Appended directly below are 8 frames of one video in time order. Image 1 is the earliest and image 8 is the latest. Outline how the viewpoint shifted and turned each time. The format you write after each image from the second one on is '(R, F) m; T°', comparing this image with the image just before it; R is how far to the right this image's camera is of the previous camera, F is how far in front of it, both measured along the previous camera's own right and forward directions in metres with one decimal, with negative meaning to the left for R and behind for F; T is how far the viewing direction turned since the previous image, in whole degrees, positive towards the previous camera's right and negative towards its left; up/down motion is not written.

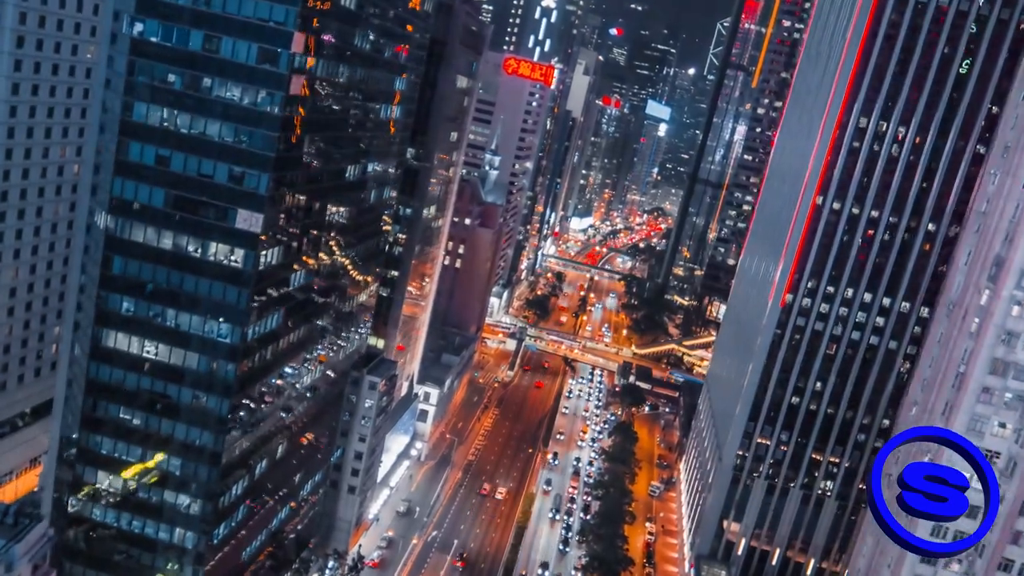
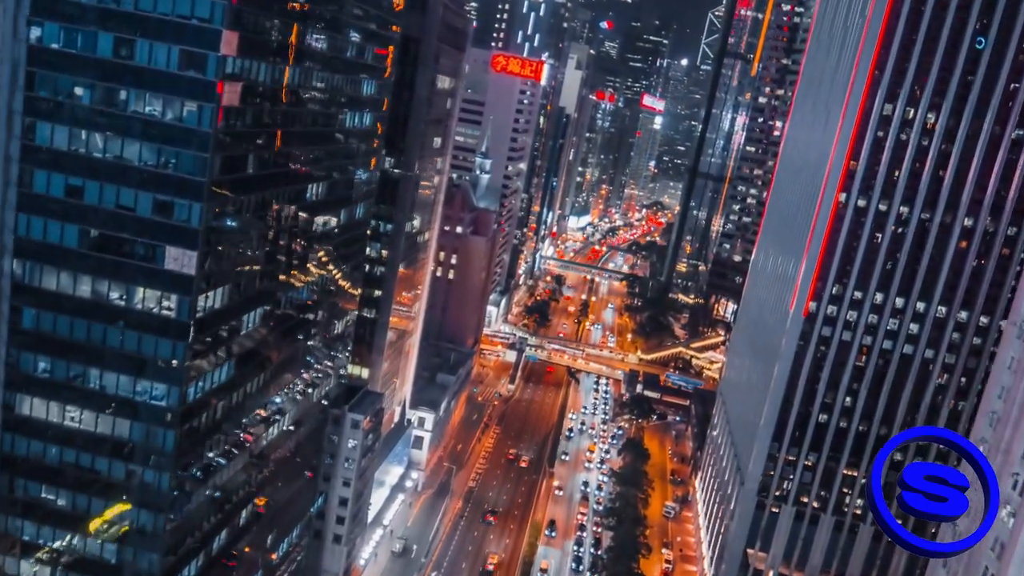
(+0.4, +4.9) m; 0°
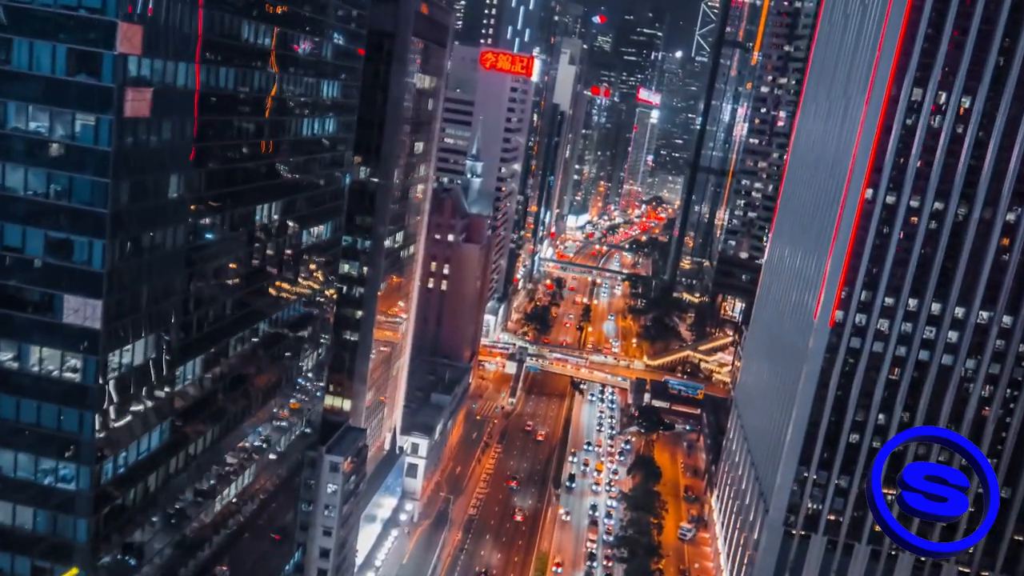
(+0.5, +4.6) m; 0°
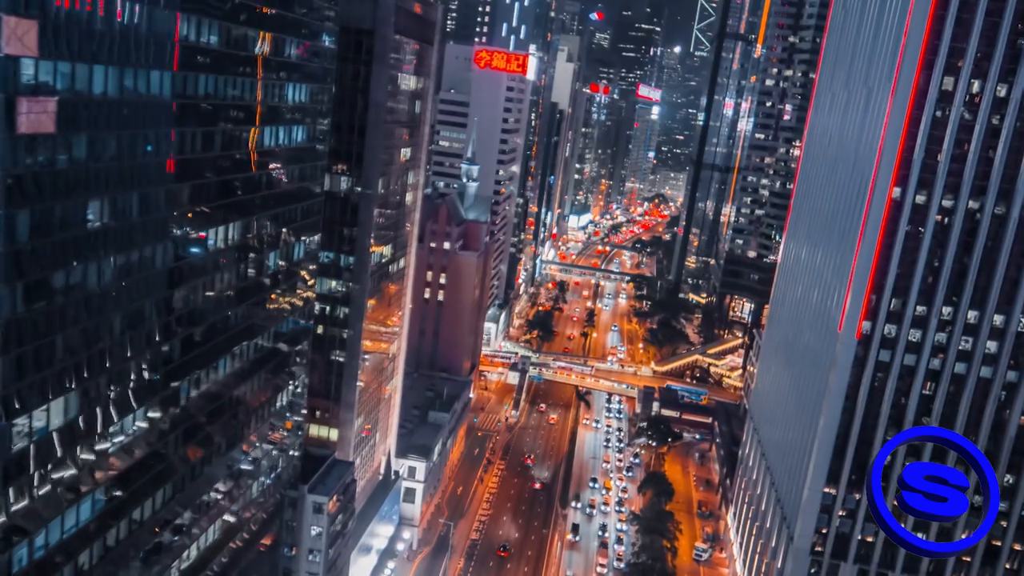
(+0.3, +3.5) m; 0°
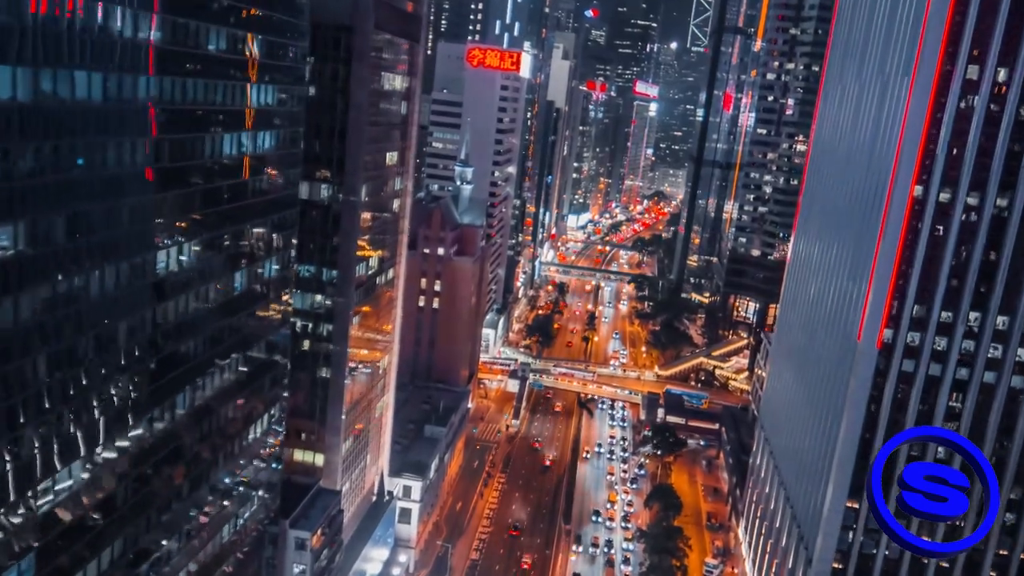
(+0.3, +2.7) m; 0°
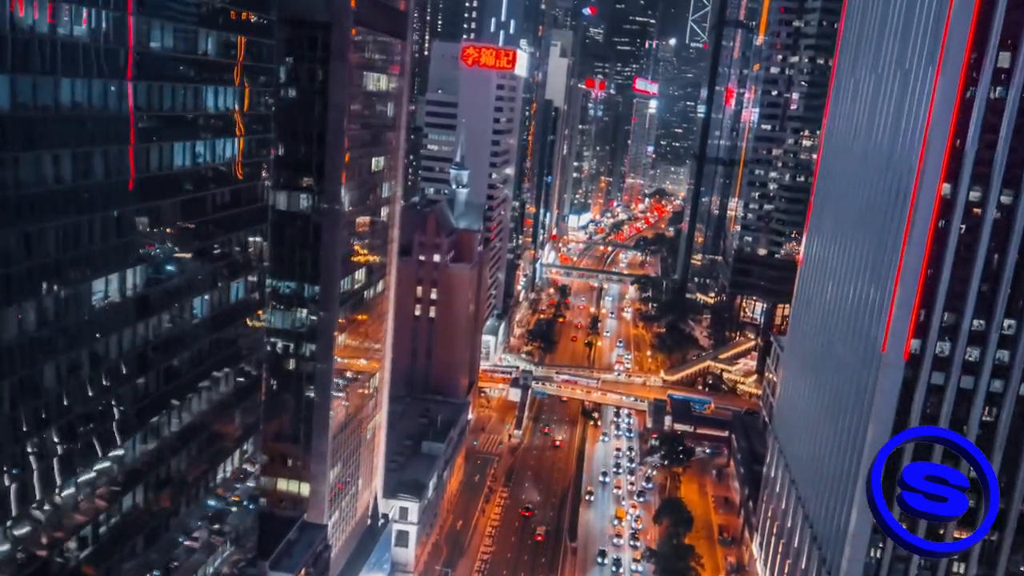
(+0.3, +2.7) m; 0°
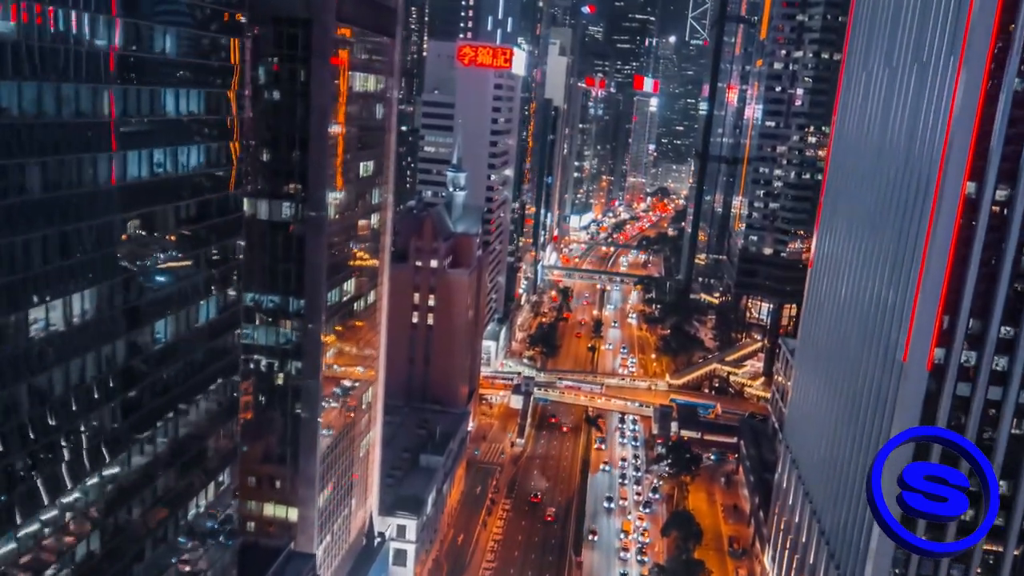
(+0.2, +2.0) m; 0°
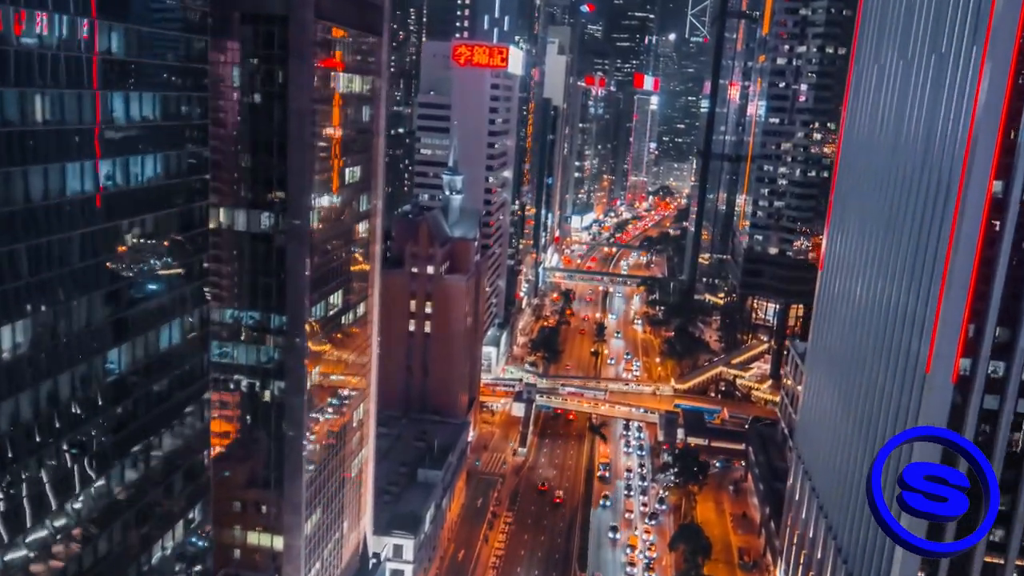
(+0.3, +2.0) m; 0°
